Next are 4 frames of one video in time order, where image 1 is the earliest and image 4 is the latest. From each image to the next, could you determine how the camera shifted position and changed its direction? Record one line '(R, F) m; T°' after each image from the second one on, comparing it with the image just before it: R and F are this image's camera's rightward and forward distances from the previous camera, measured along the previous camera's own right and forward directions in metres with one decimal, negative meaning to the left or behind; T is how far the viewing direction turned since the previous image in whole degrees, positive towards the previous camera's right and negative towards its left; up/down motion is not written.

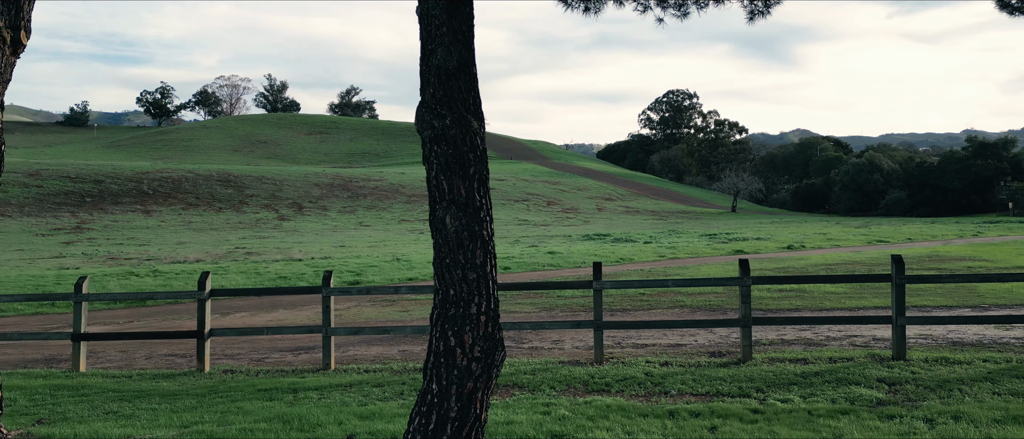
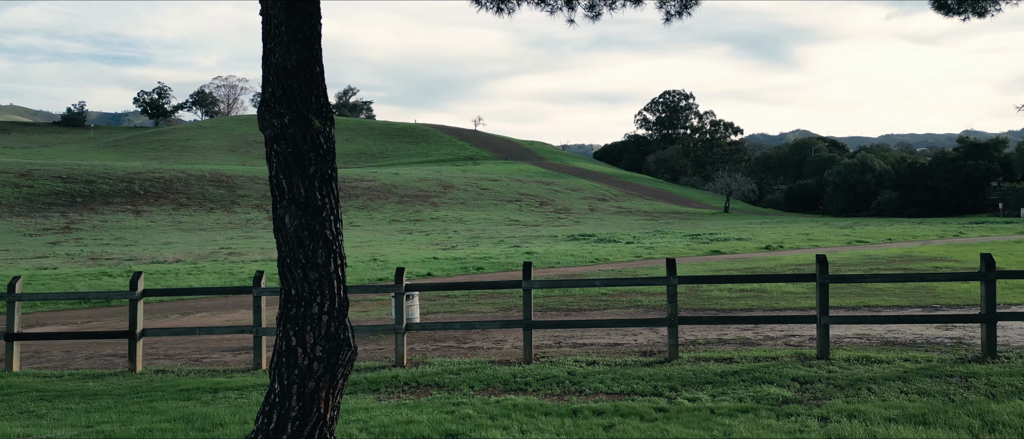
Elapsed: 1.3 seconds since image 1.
(+0.9, 0.0) m; 0°
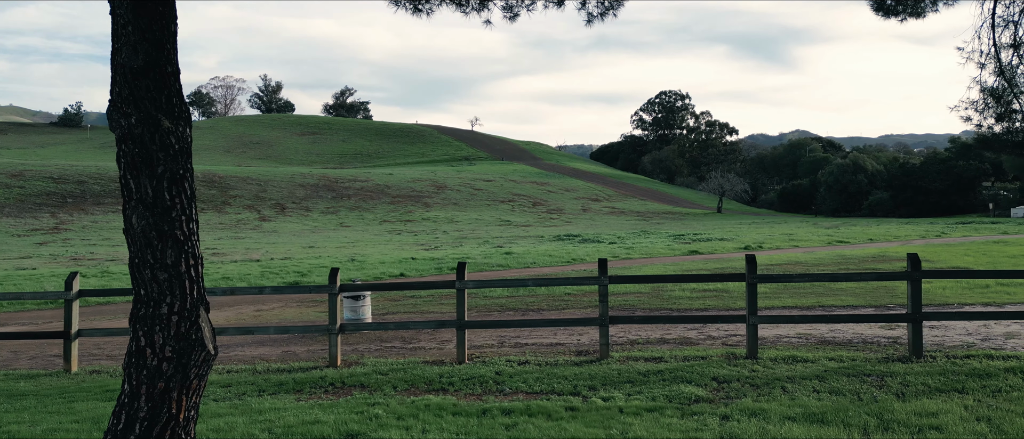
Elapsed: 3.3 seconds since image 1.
(+0.8, 0.0) m; 0°
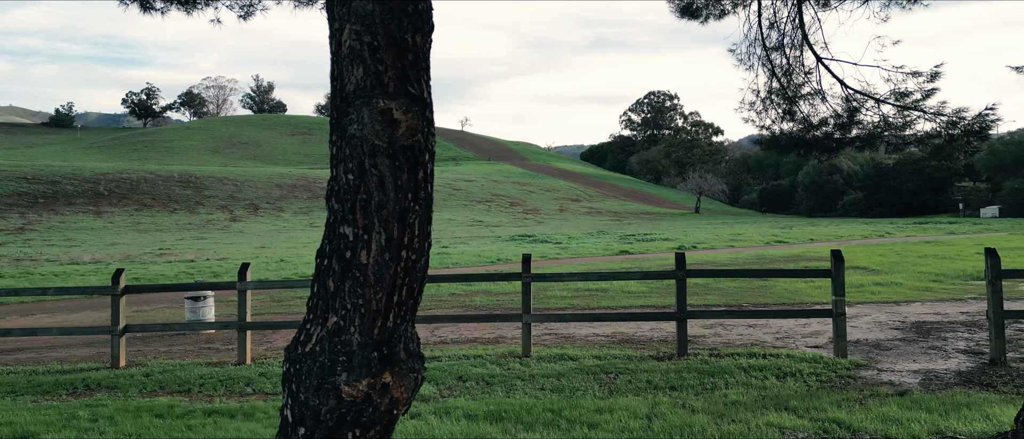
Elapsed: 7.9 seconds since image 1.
(+2.7, -0.1) m; +1°
